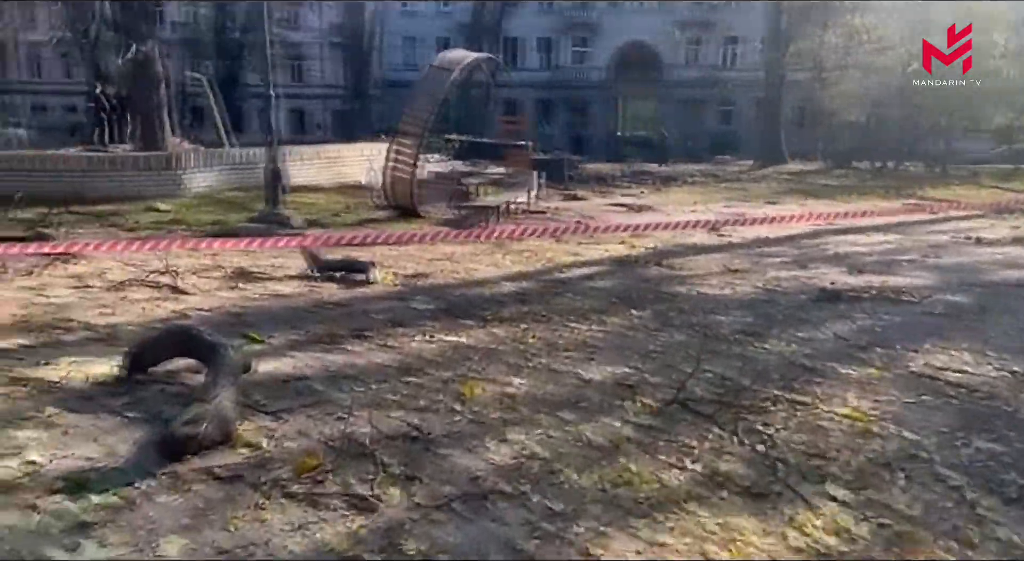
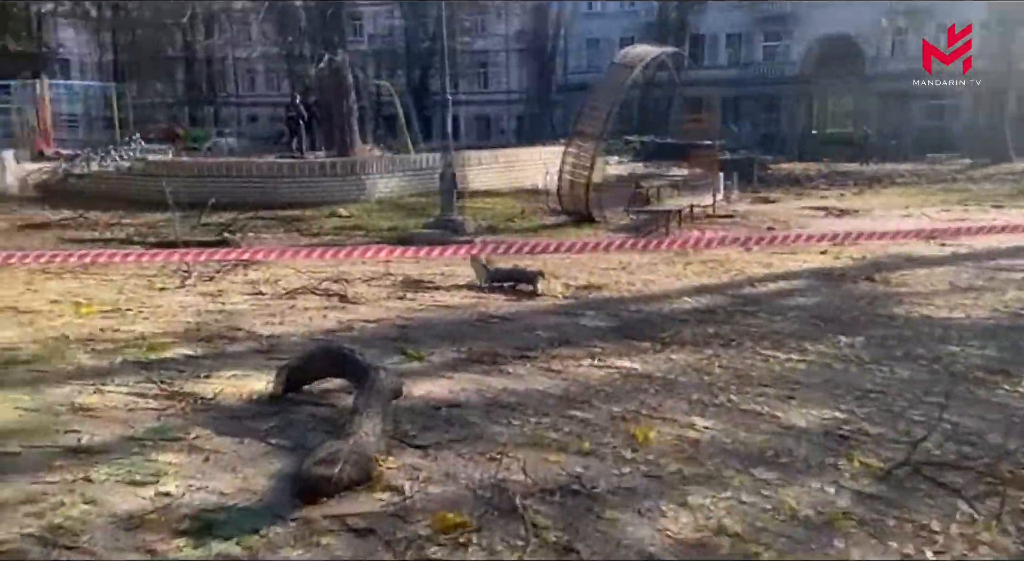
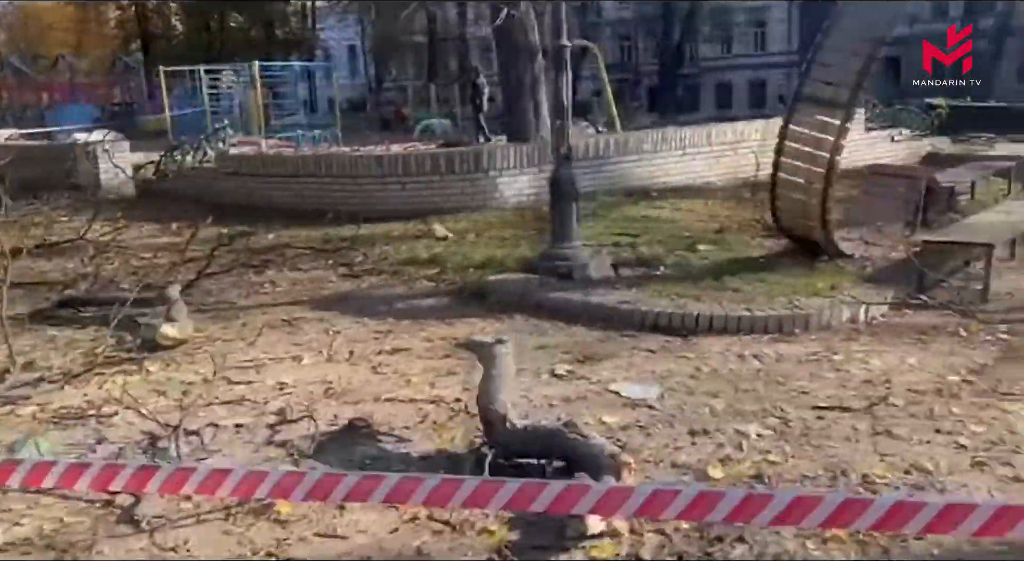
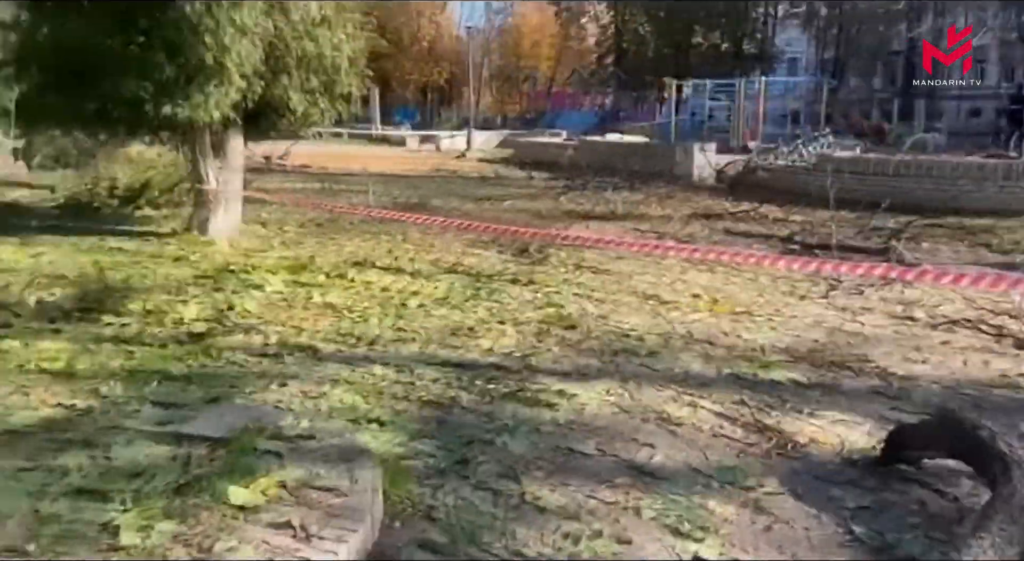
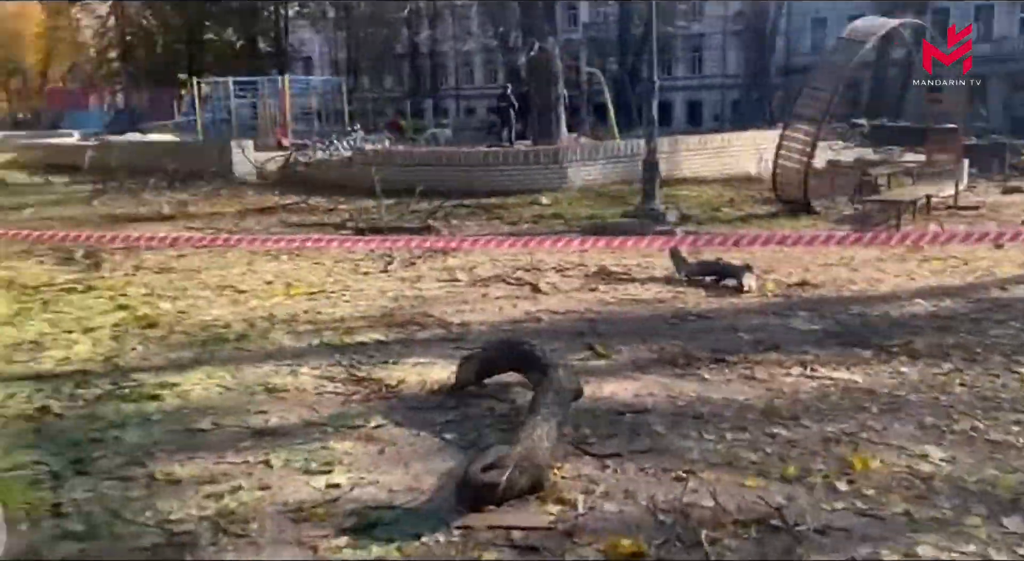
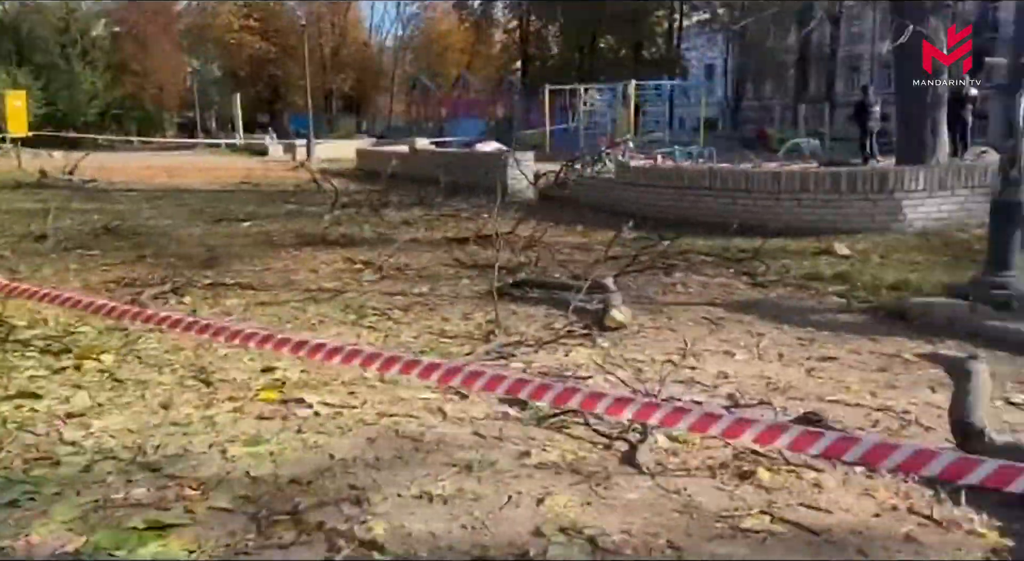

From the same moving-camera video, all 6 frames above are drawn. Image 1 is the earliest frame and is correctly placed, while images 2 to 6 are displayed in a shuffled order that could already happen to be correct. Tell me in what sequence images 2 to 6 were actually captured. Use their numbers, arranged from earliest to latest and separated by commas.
2, 5, 4, 6, 3
